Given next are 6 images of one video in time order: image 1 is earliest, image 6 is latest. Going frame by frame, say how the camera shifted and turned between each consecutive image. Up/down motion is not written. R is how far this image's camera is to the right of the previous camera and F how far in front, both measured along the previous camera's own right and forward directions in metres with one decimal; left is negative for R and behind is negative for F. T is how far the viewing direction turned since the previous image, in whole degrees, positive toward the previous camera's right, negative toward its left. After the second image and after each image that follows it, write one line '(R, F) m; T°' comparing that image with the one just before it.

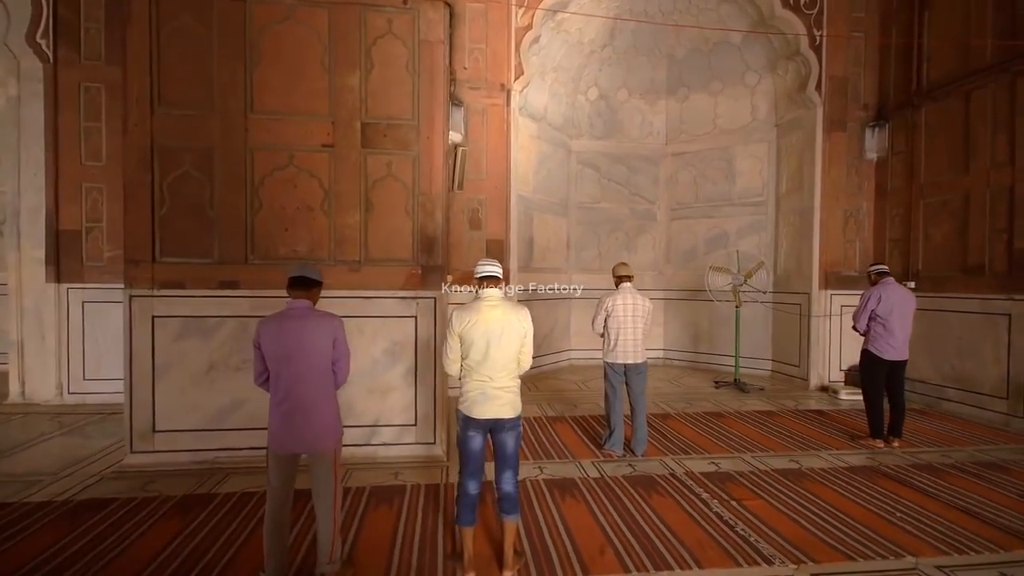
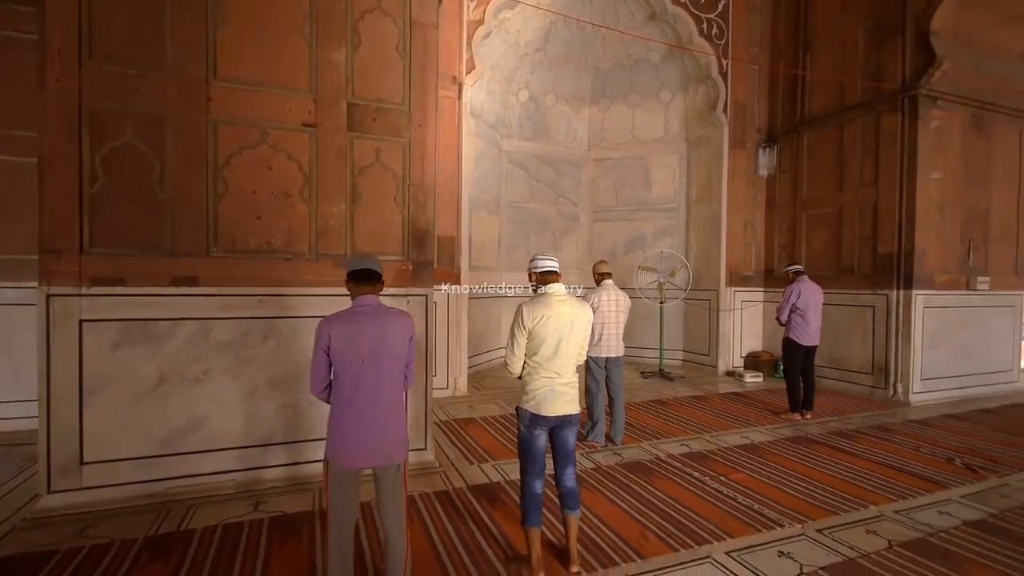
(-0.9, +0.2) m; +15°
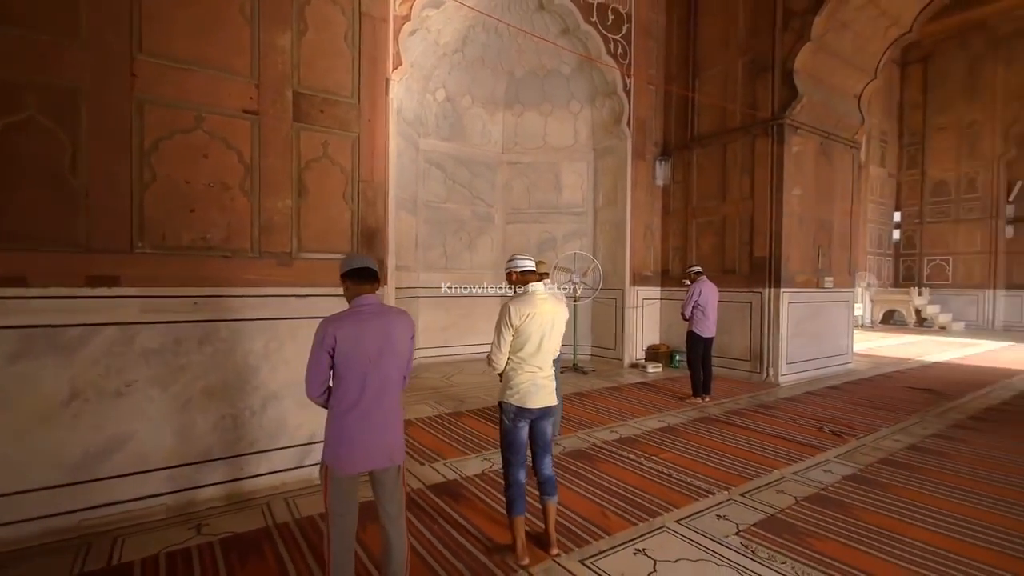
(-0.4, 0.0) m; +13°
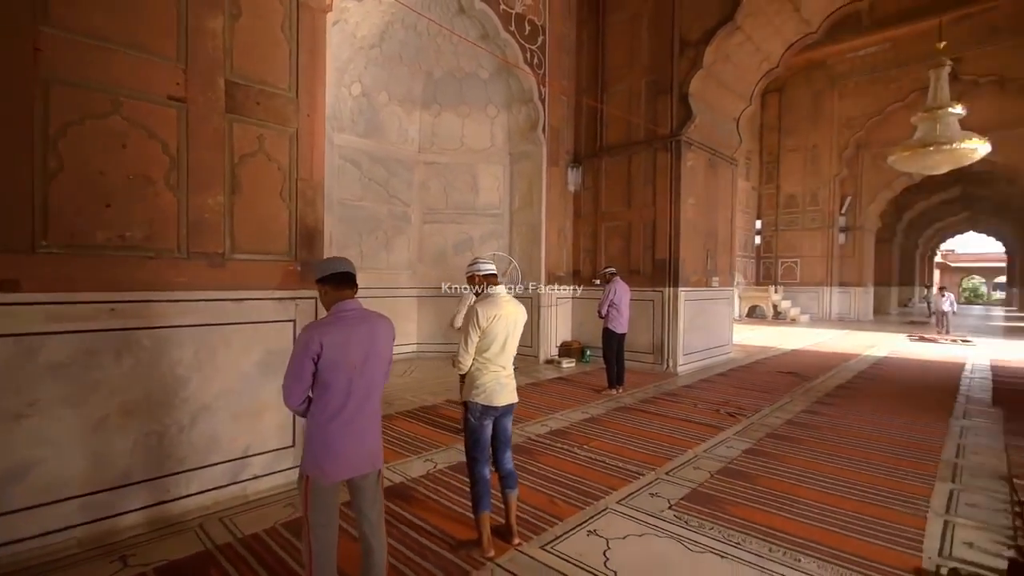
(-0.3, -0.1) m; +12°
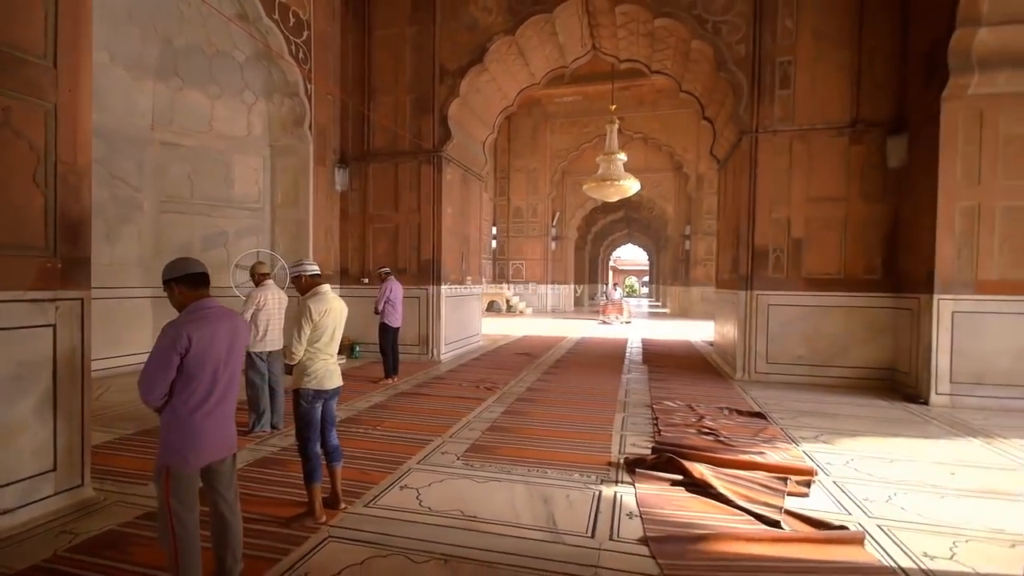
(-0.5, -0.5) m; +30°
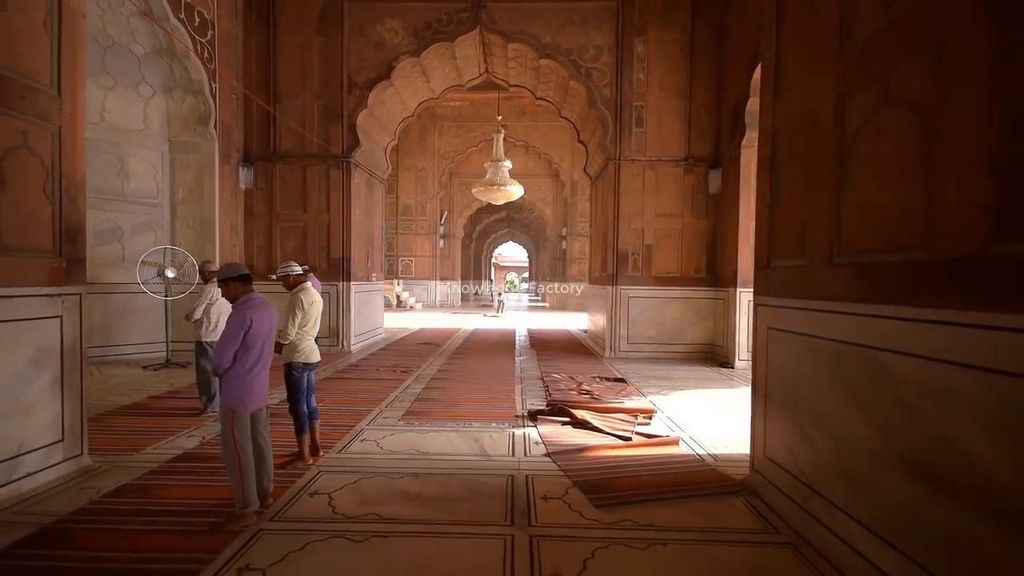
(-0.5, -1.1) m; +14°
